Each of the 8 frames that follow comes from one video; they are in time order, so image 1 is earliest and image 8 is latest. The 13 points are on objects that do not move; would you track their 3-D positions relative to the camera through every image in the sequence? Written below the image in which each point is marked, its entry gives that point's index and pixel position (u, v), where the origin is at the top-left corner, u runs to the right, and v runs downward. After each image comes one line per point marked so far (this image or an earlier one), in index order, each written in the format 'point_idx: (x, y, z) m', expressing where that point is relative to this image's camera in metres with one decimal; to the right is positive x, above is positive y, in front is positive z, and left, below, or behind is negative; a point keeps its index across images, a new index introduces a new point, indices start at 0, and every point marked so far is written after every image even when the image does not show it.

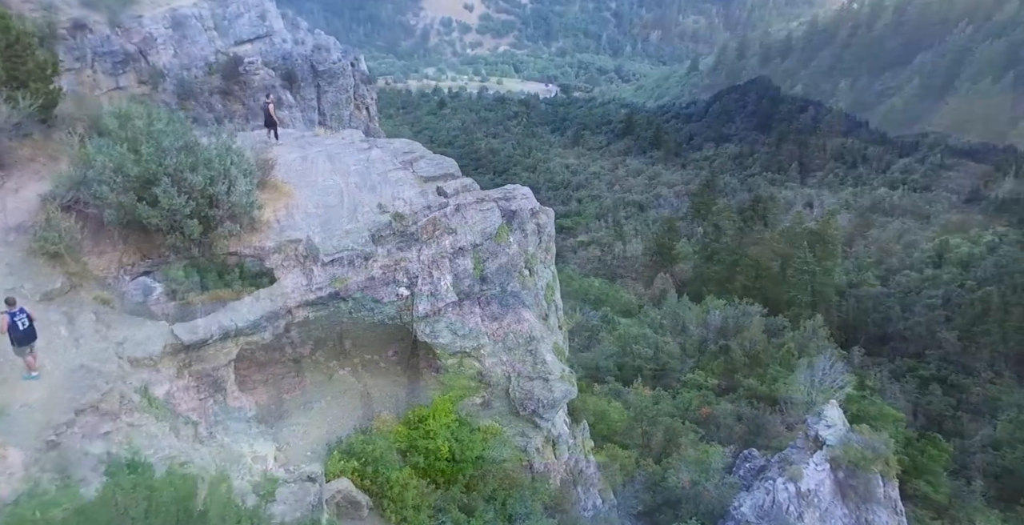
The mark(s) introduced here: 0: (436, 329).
0: (-1.1, -1.0, +9.4) m
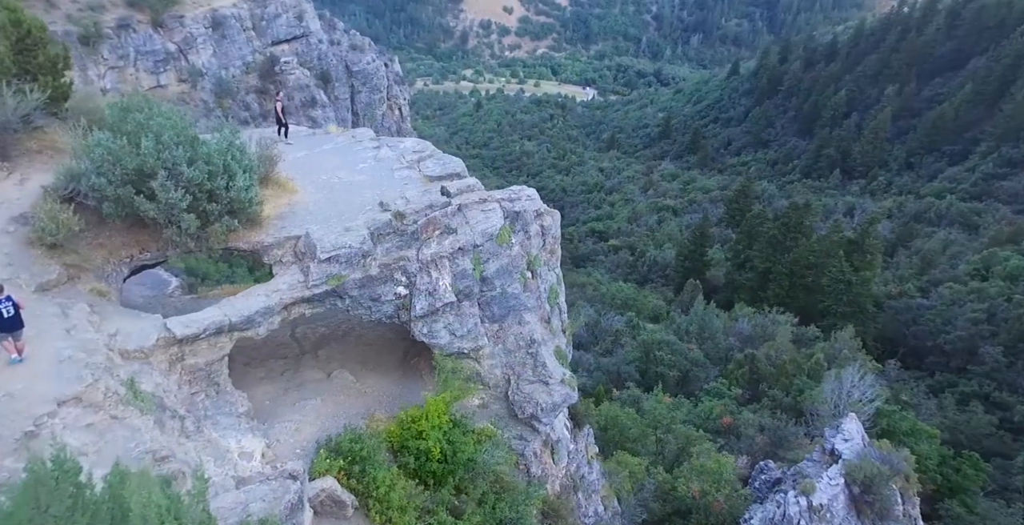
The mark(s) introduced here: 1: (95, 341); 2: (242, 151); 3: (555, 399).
0: (-1.2, -1.0, +9.3) m
1: (-4.8, -0.9, +7.0) m
2: (-4.0, +1.6, +9.0) m
3: (+0.7, -2.2, +10.1) m
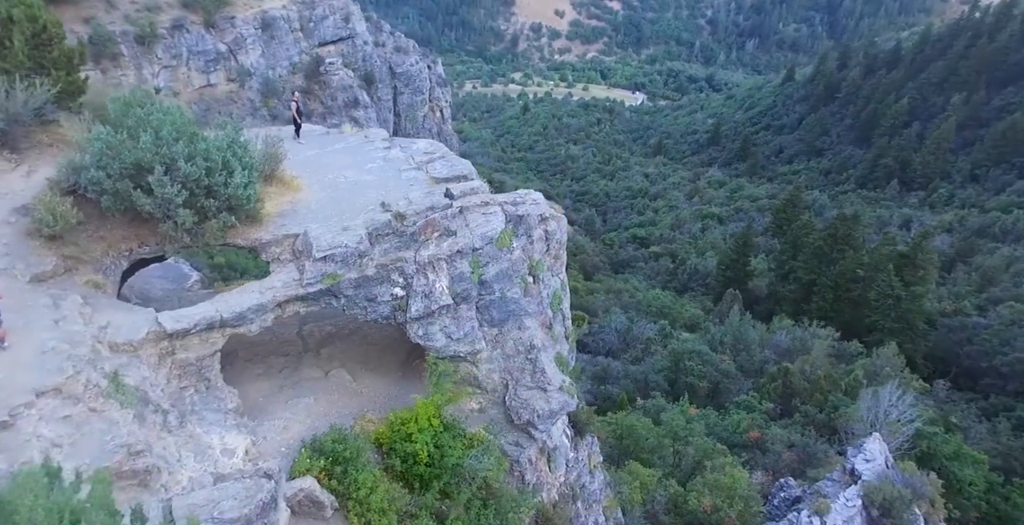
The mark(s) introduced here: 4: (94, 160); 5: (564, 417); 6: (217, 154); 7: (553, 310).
0: (-1.2, -1.0, +9.2) m
1: (-5.0, -0.8, +7.1) m
2: (-4.0, +1.7, +9.0) m
3: (+0.7, -2.2, +9.9) m
4: (-5.7, +1.4, +8.2) m
5: (+0.9, -2.6, +10.7) m
6: (-4.1, +1.5, +8.5) m
7: (+0.7, -0.8, +10.8) m
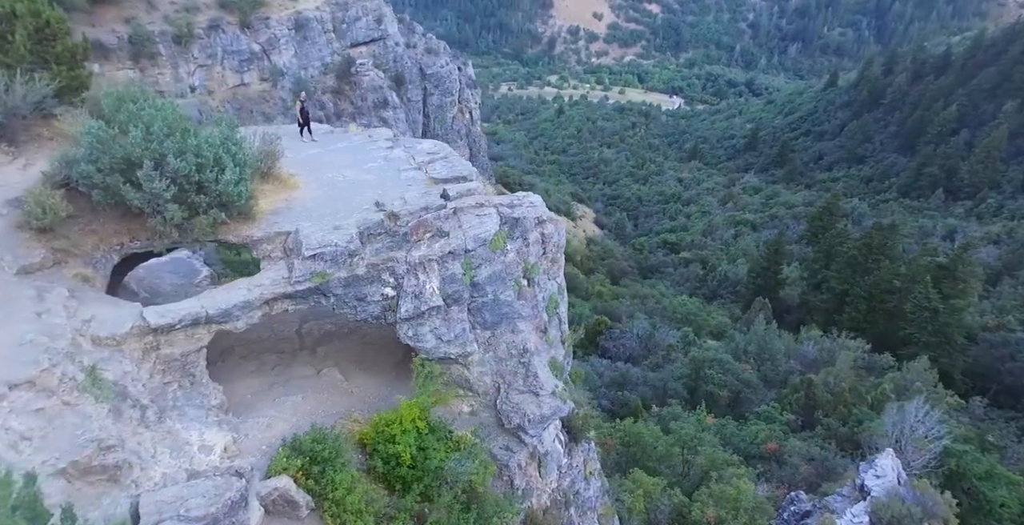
0: (-1.4, -1.0, +9.1) m
1: (-5.2, -0.7, +7.1) m
2: (-4.0, +1.7, +9.1) m
3: (+0.5, -2.3, +9.7) m
4: (-5.8, +1.5, +8.3) m
5: (+0.8, -2.7, +10.5) m
6: (-4.2, +1.5, +8.5) m
7: (+0.6, -0.9, +10.6) m
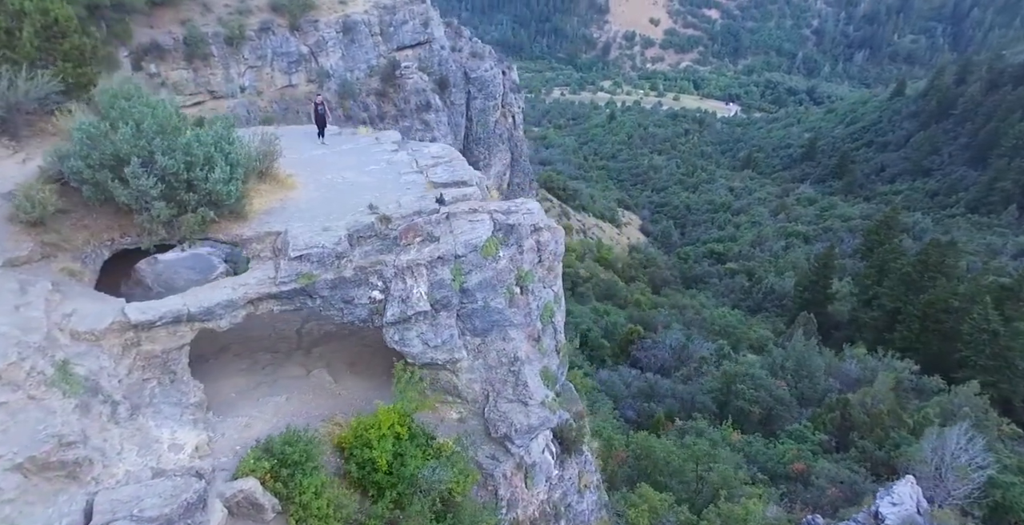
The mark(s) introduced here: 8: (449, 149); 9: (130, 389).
0: (-1.5, -1.1, +9.0) m
1: (-5.5, -0.7, +7.2) m
2: (-4.1, +1.7, +9.1) m
3: (+0.3, -2.4, +9.5) m
4: (-5.9, +1.5, +8.4) m
5: (+0.6, -2.8, +10.2) m
6: (-4.3, +1.6, +8.5) m
7: (+0.5, -1.0, +10.4) m
8: (-1.3, +2.3, +12.5) m
9: (-4.5, -1.5, +7.3) m
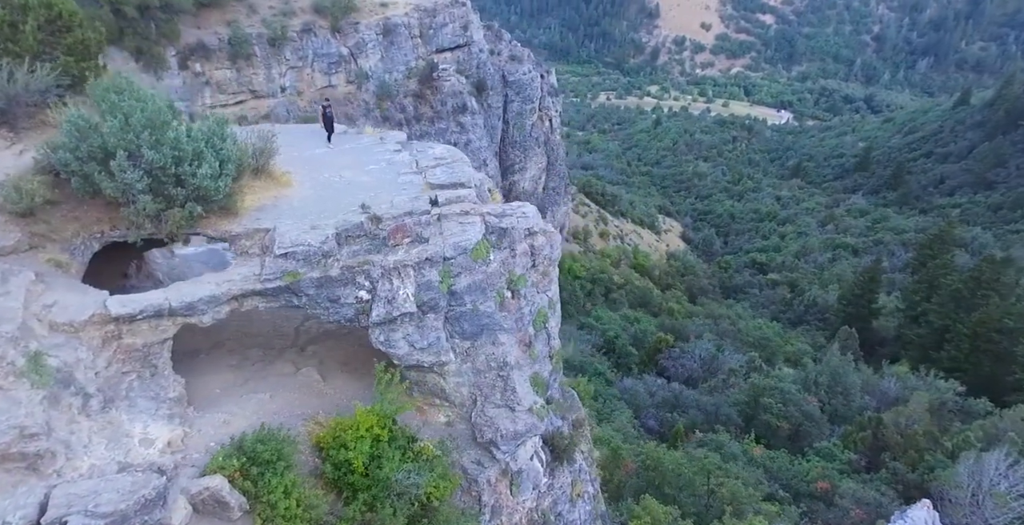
0: (-1.7, -1.1, +8.8) m
1: (-5.8, -0.6, +7.3) m
2: (-4.2, +1.8, +9.1) m
3: (+0.1, -2.5, +9.2) m
4: (-6.1, +1.7, +8.5) m
5: (+0.4, -2.9, +9.9) m
6: (-4.5, +1.6, +8.6) m
7: (+0.4, -1.1, +10.1) m
8: (-1.2, +2.3, +12.4) m
9: (-4.8, -1.4, +7.3) m
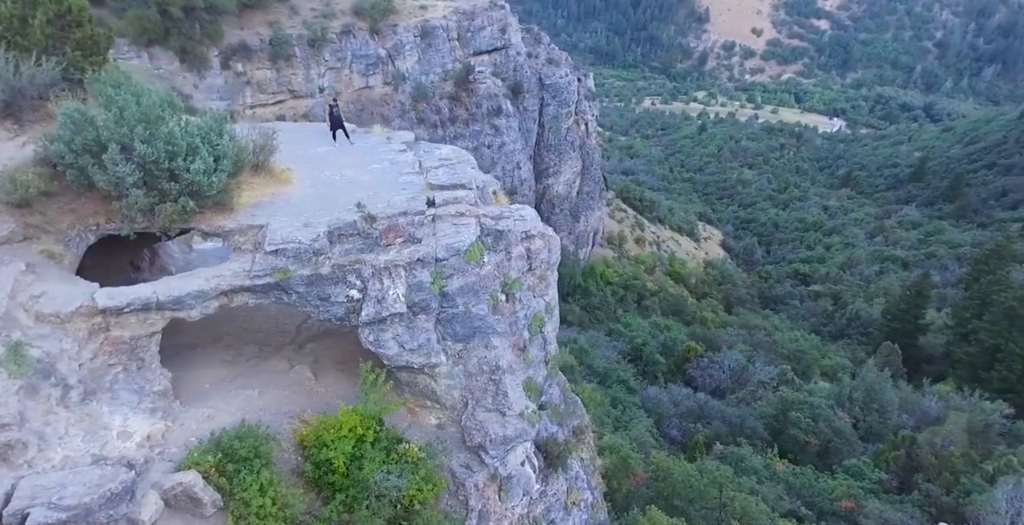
0: (-1.9, -1.1, +8.7) m
1: (-6.0, -0.4, +7.4) m
2: (-4.3, +1.9, +9.1) m
3: (0.0, -2.6, +9.0) m
4: (-6.1, +1.8, +8.6) m
5: (+0.3, -3.0, +9.7) m
6: (-4.5, +1.7, +8.6) m
7: (+0.3, -1.2, +9.9) m
8: (-1.1, +2.2, +12.3) m
9: (-5.0, -1.3, +7.3) m
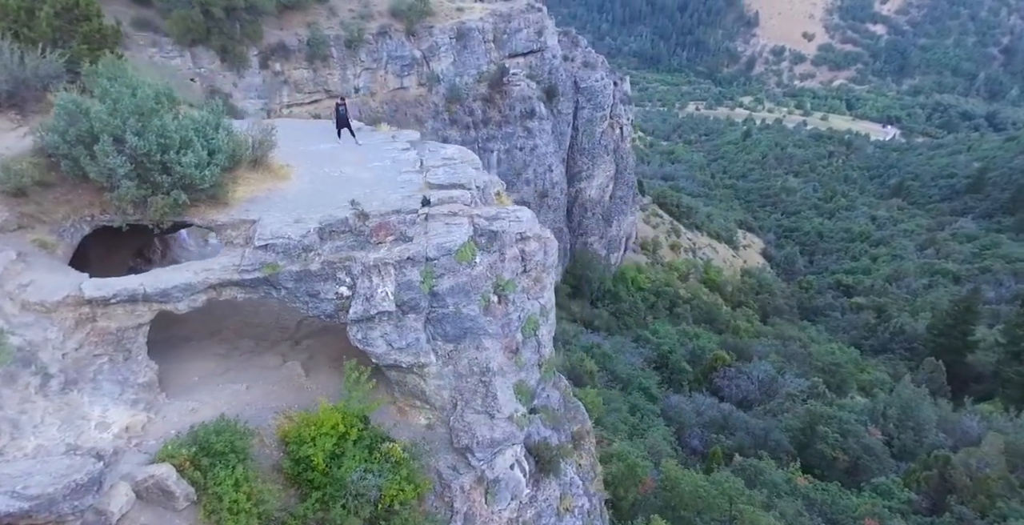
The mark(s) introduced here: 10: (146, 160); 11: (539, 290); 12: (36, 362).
0: (-2.0, -1.1, +8.6) m
1: (-6.1, -0.3, +7.5) m
2: (-4.3, +2.0, +9.1) m
3: (-0.2, -2.6, +8.8) m
4: (-6.2, +1.9, +8.7) m
5: (+0.1, -3.0, +9.5) m
6: (-4.6, +1.8, +8.6) m
7: (+0.2, -1.2, +9.7) m
8: (-1.0, +2.2, +12.1) m
9: (-5.2, -1.2, +7.4) m
10: (-5.0, +1.4, +8.5) m
11: (+0.5, -0.5, +10.0) m
12: (-5.3, -1.1, +7.0) m
